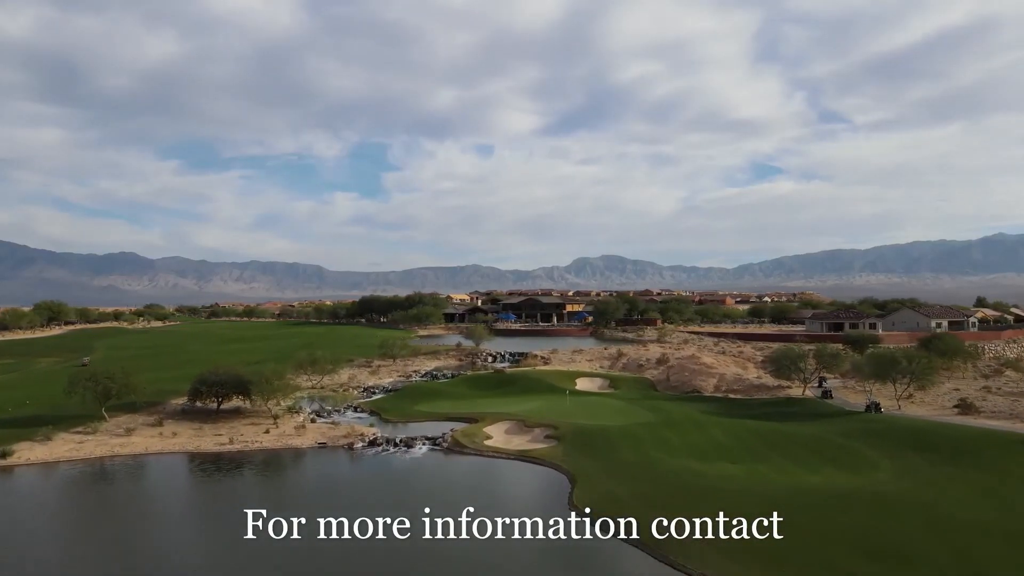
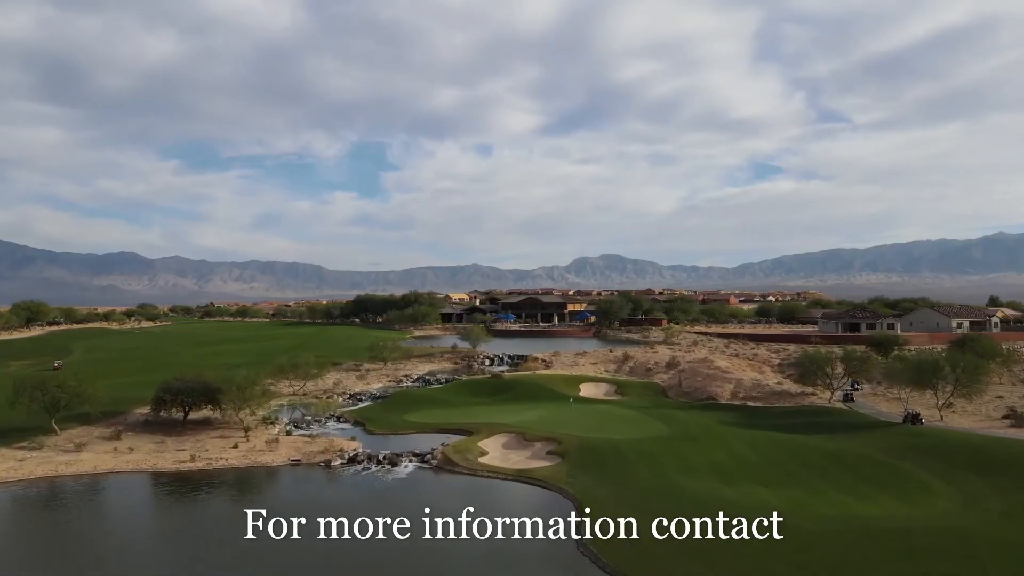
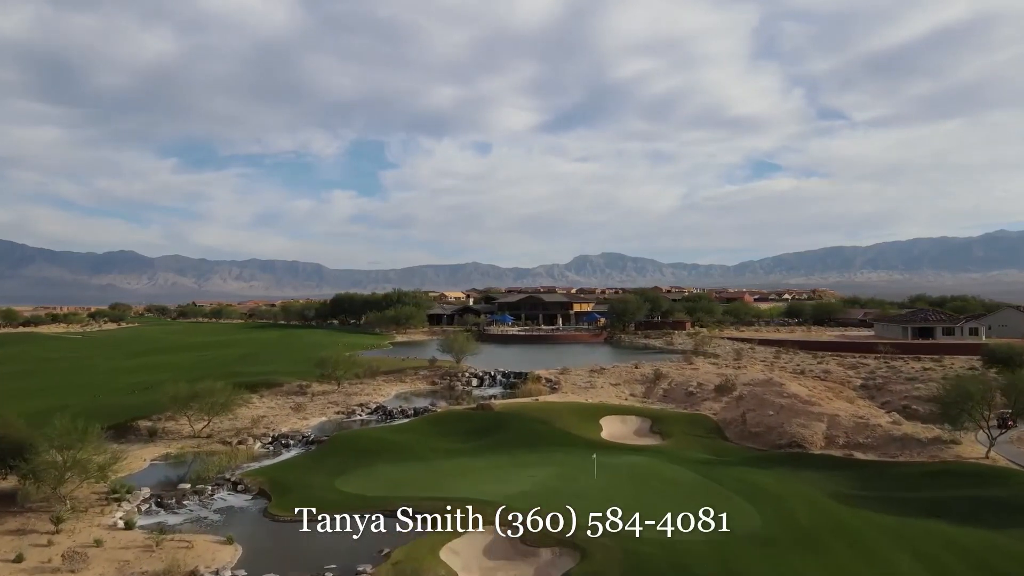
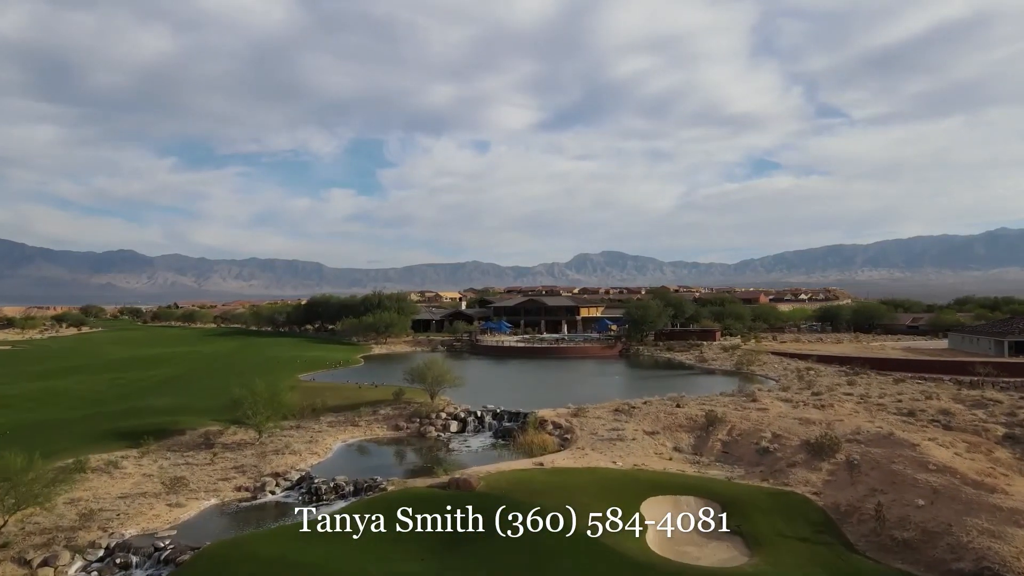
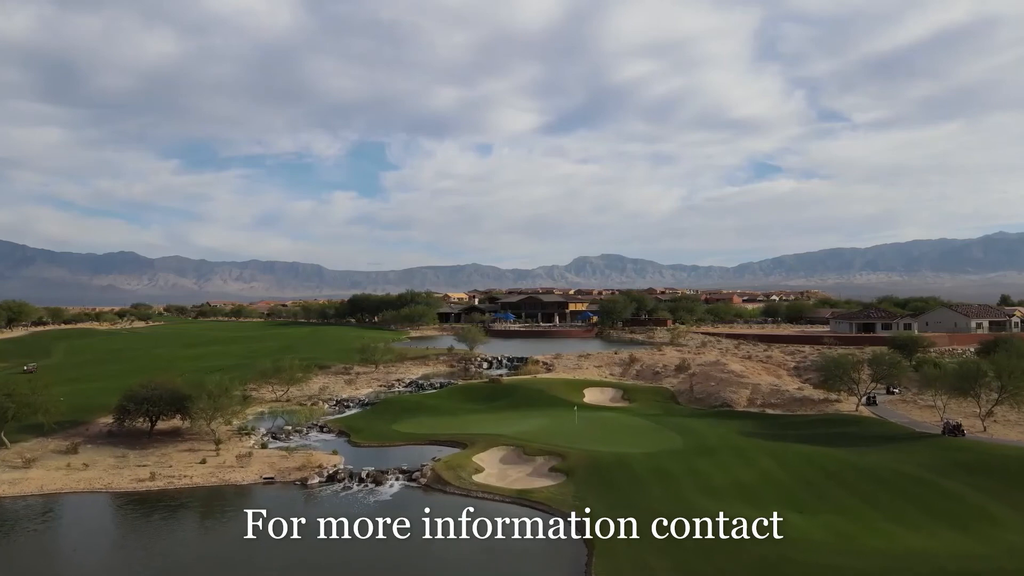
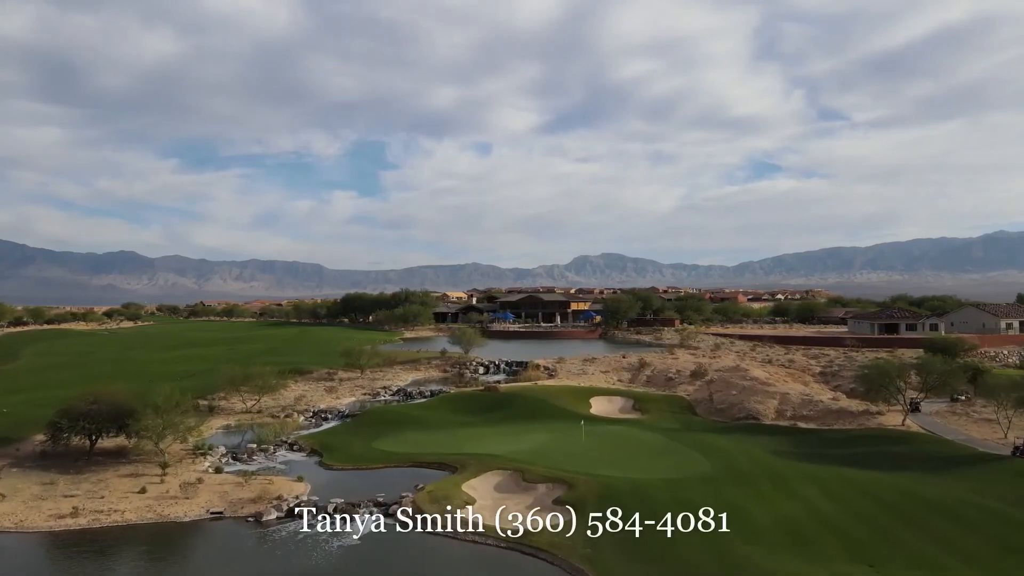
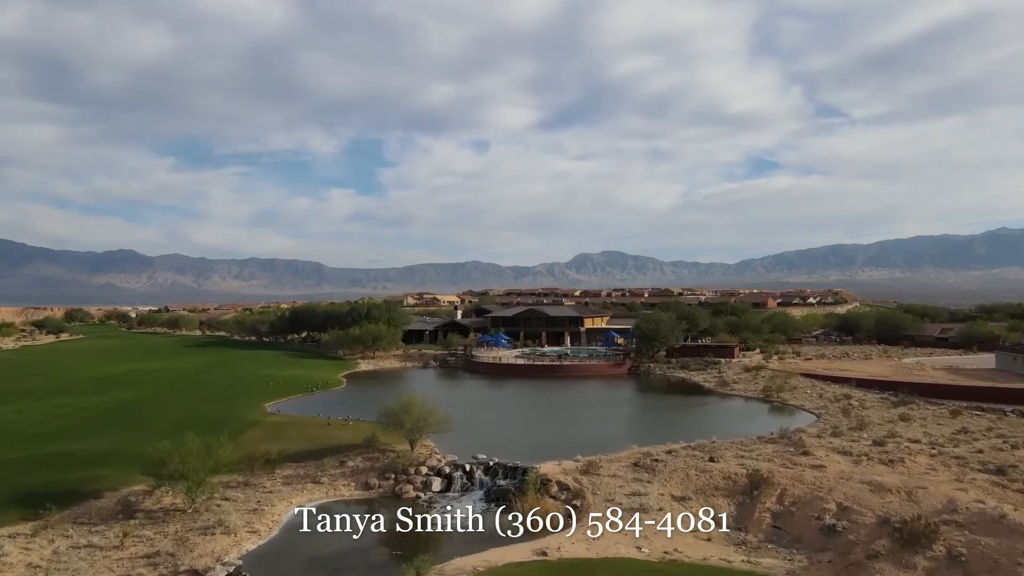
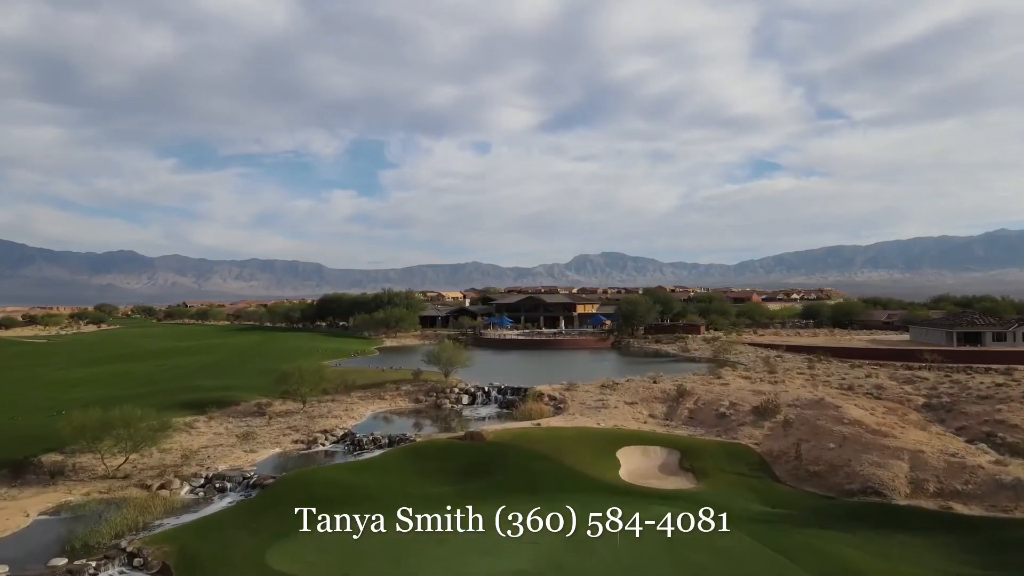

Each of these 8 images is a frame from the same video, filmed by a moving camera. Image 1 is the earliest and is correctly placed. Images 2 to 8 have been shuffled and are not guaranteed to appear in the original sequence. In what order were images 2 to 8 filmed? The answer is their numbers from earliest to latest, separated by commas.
2, 5, 6, 3, 8, 4, 7
